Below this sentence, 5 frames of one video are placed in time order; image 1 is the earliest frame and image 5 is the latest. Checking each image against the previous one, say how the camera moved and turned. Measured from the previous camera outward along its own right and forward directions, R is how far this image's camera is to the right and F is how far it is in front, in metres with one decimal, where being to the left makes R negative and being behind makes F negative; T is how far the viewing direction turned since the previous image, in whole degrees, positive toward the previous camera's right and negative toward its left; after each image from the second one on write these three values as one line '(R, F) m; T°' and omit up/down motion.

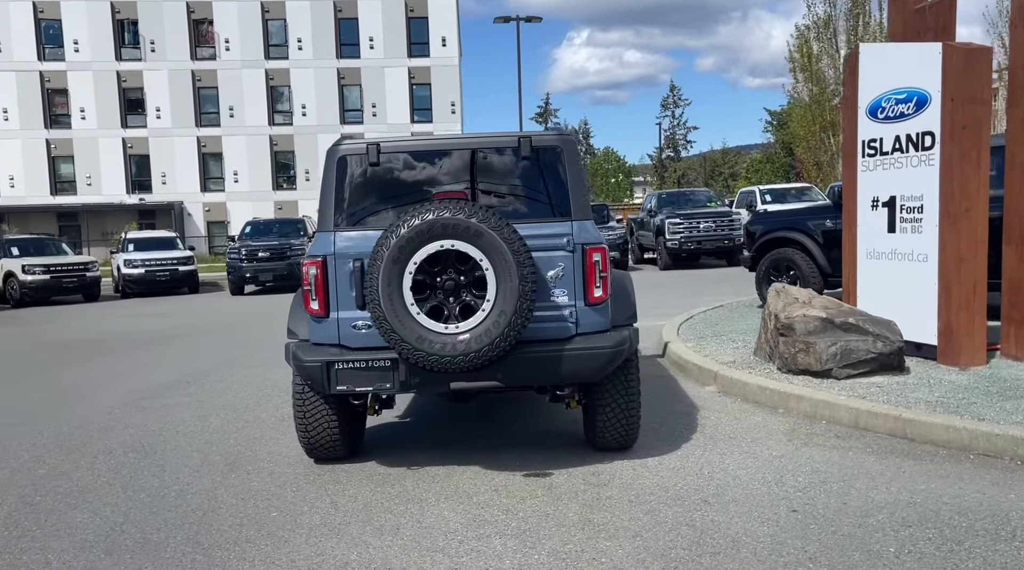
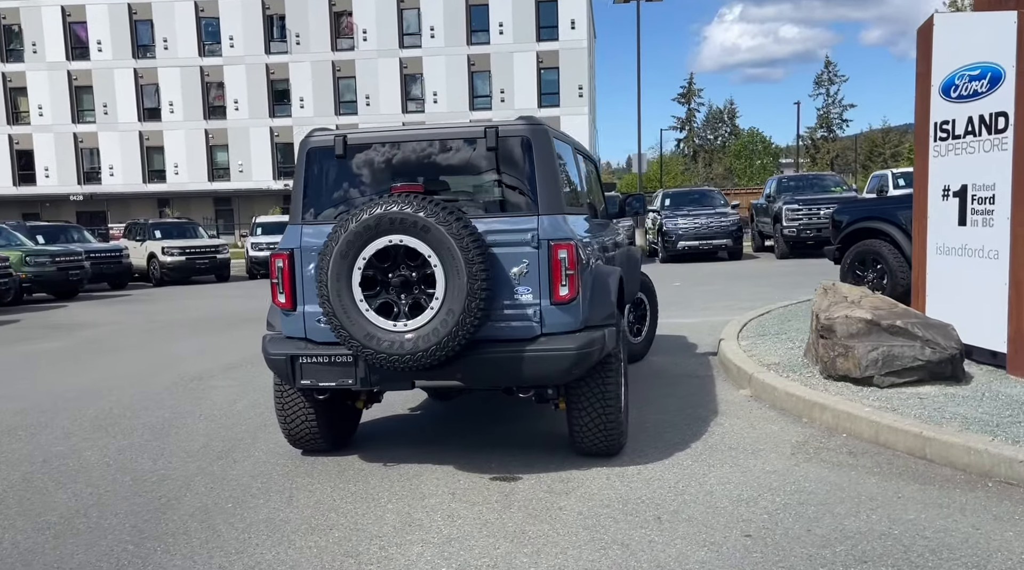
(+1.1, +0.3) m; -10°
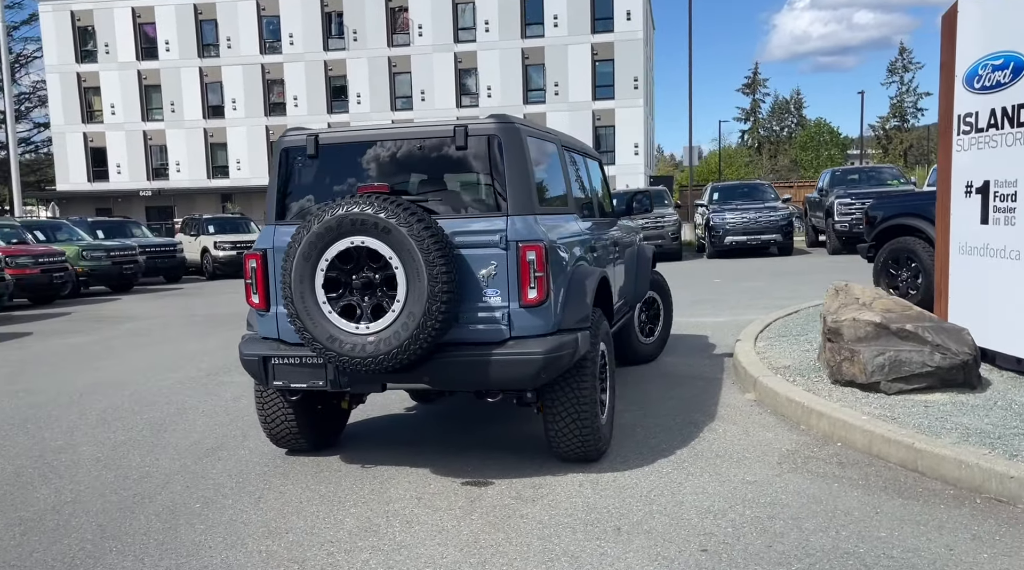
(+0.6, +0.1) m; -4°
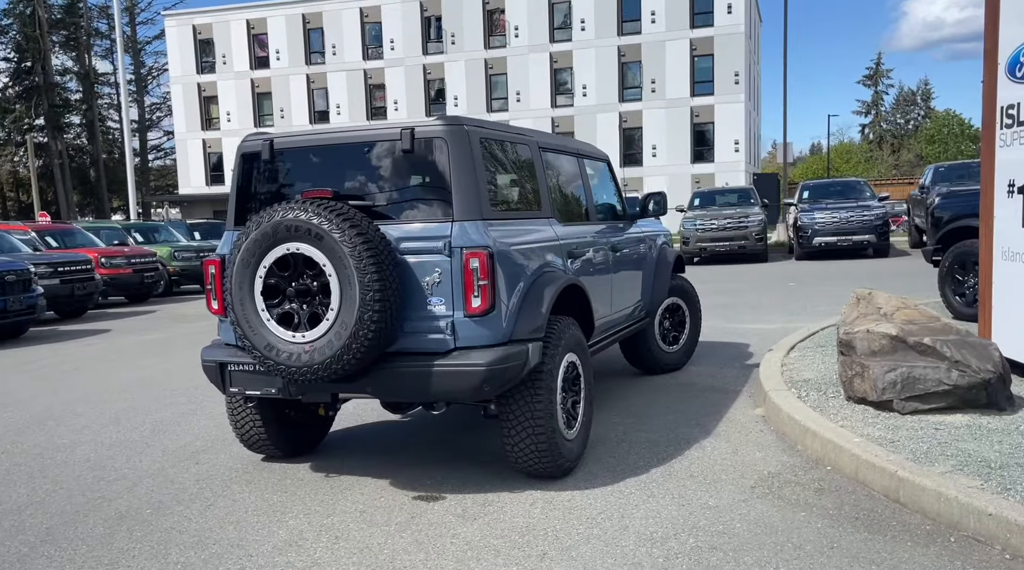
(+0.9, +0.3) m; -8°
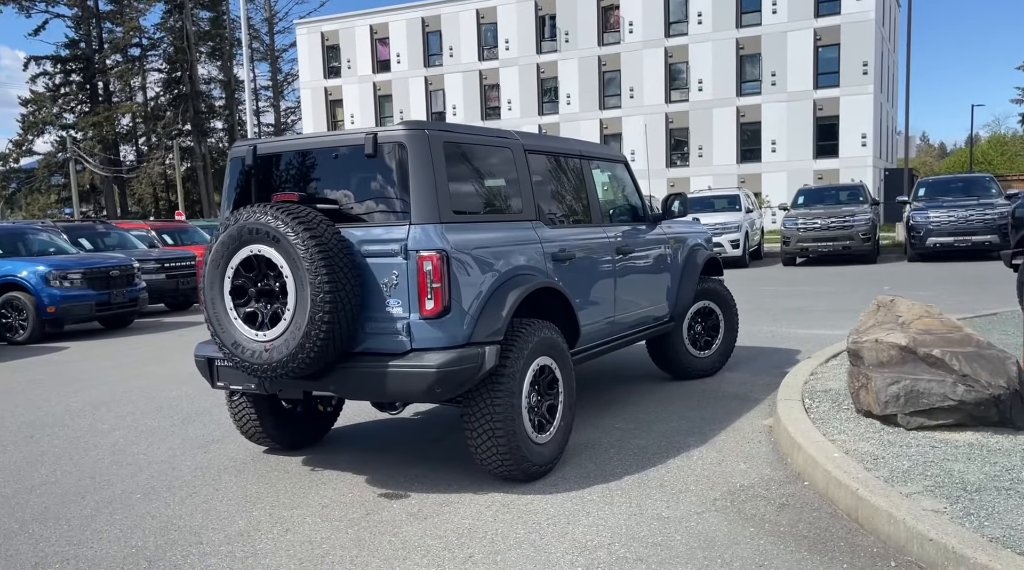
(+1.0, +0.1) m; -9°
